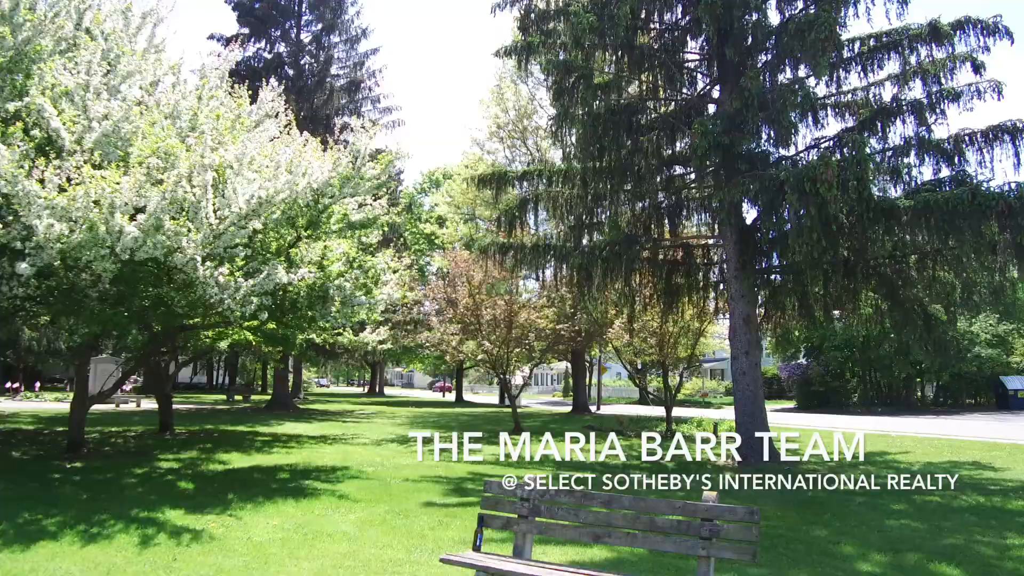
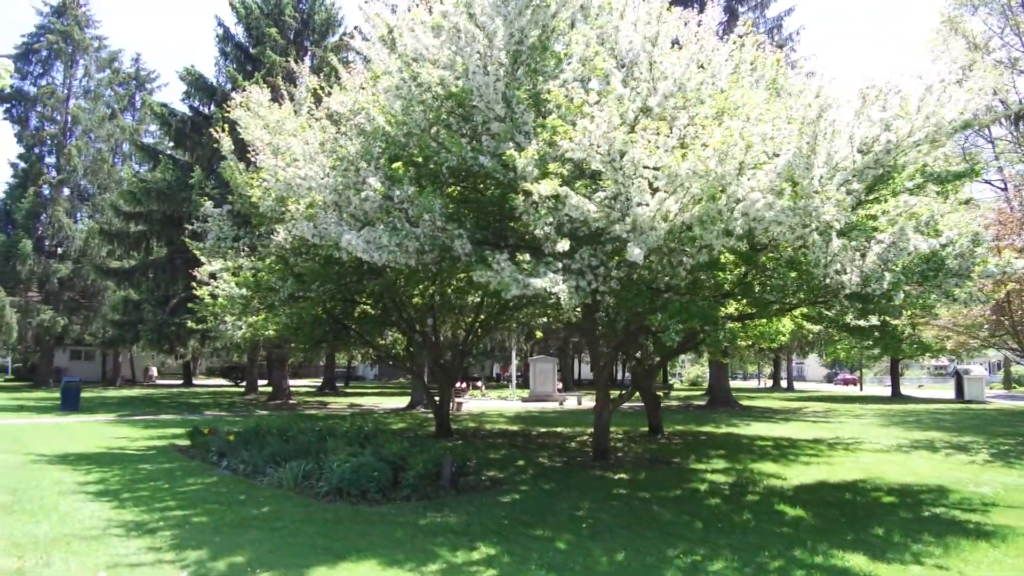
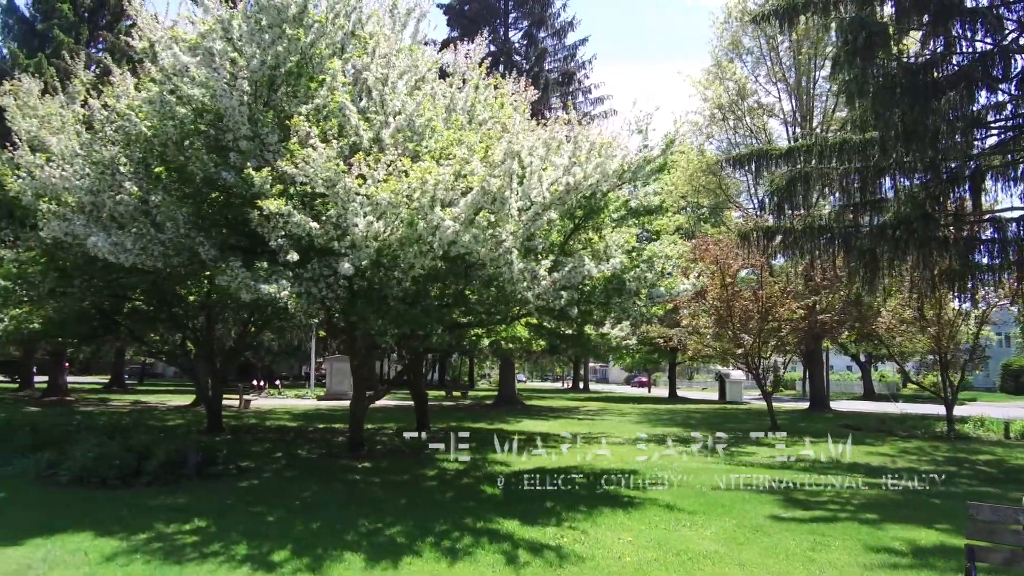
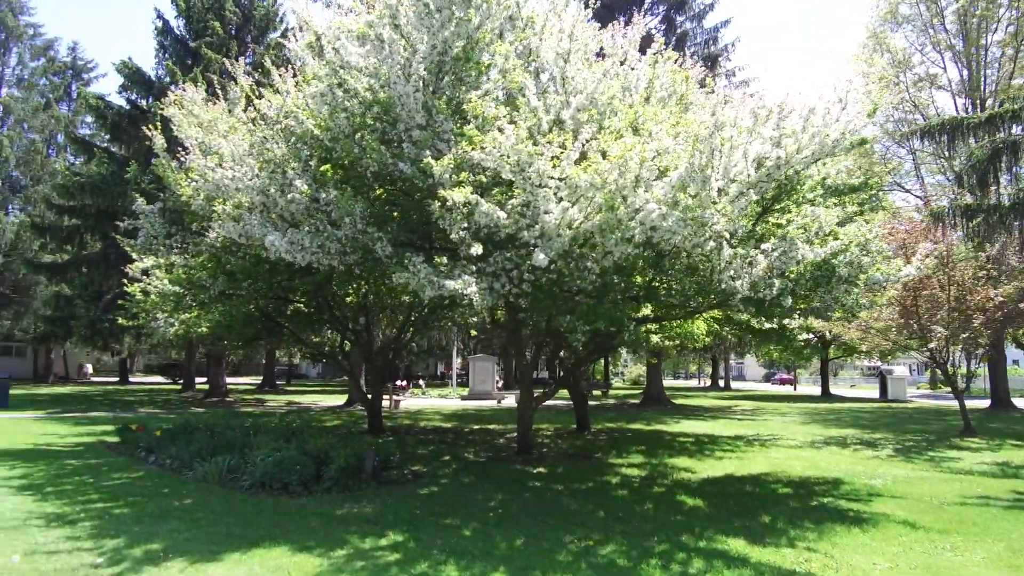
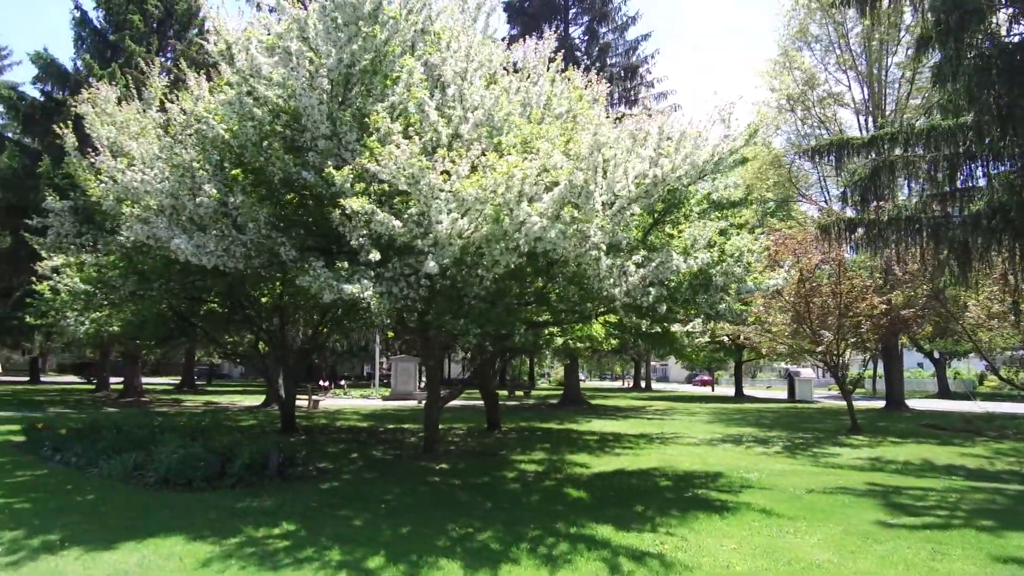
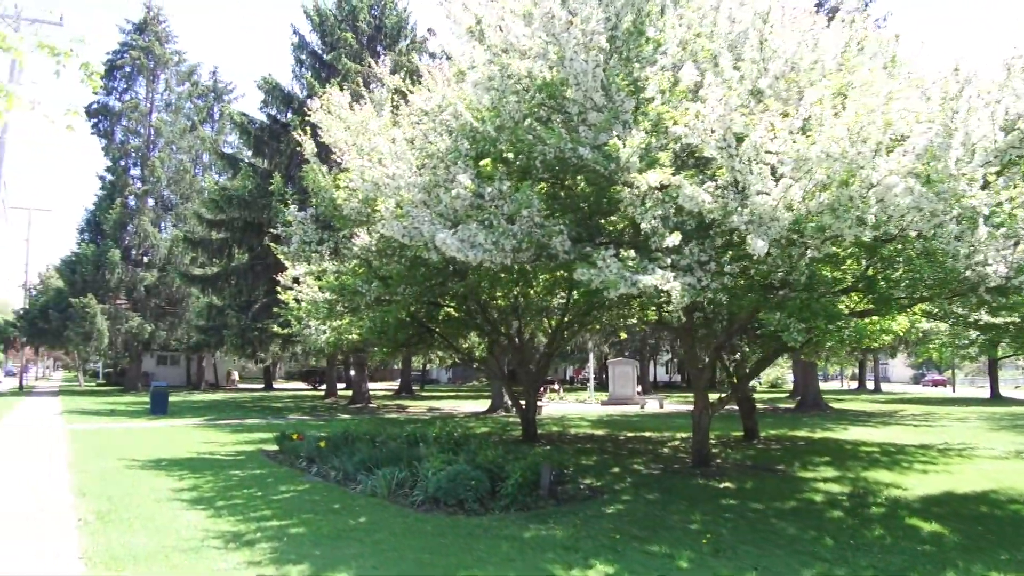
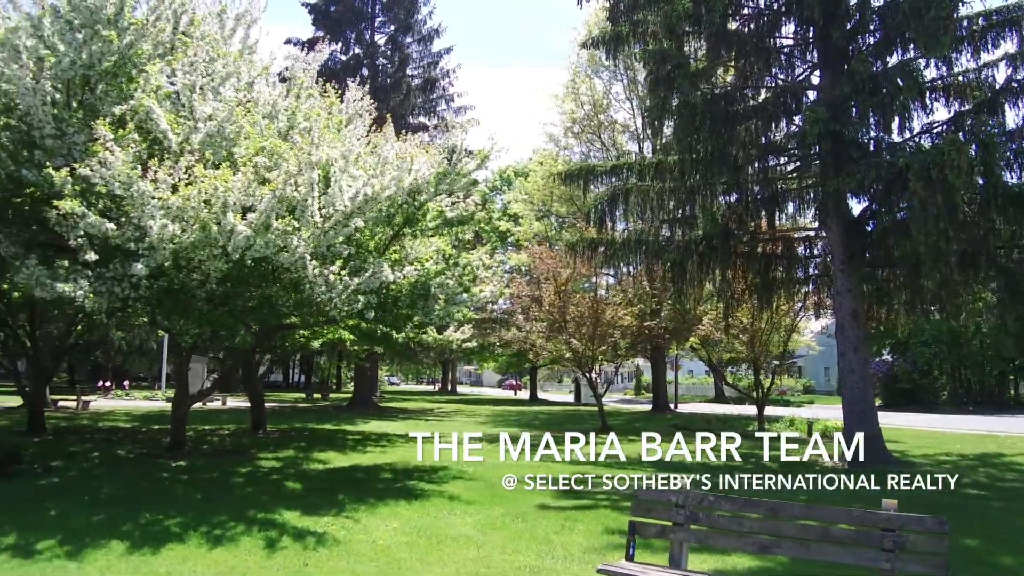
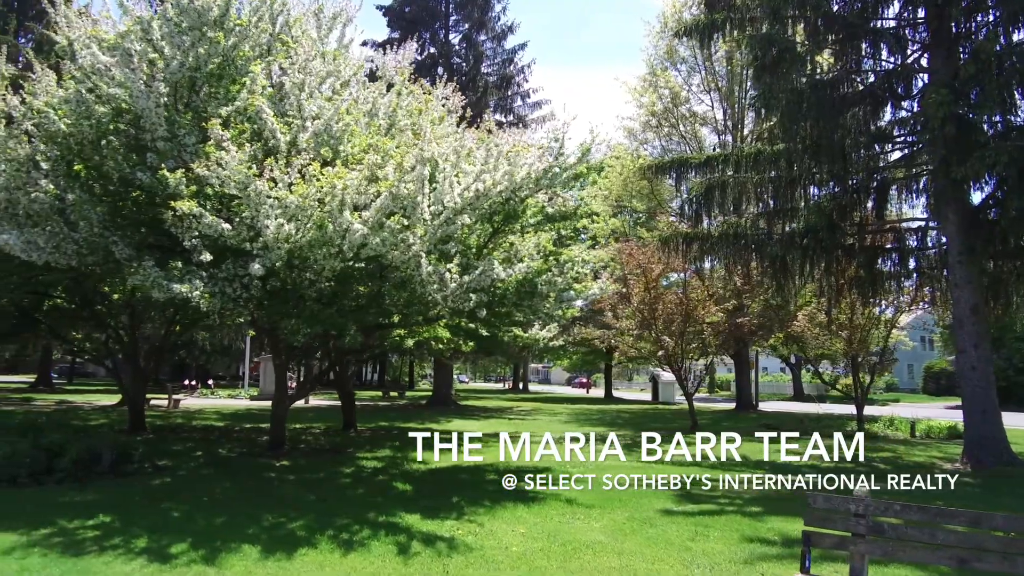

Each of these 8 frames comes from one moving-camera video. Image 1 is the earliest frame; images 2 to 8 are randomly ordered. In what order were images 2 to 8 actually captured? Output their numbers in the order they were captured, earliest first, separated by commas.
7, 8, 3, 5, 4, 2, 6
